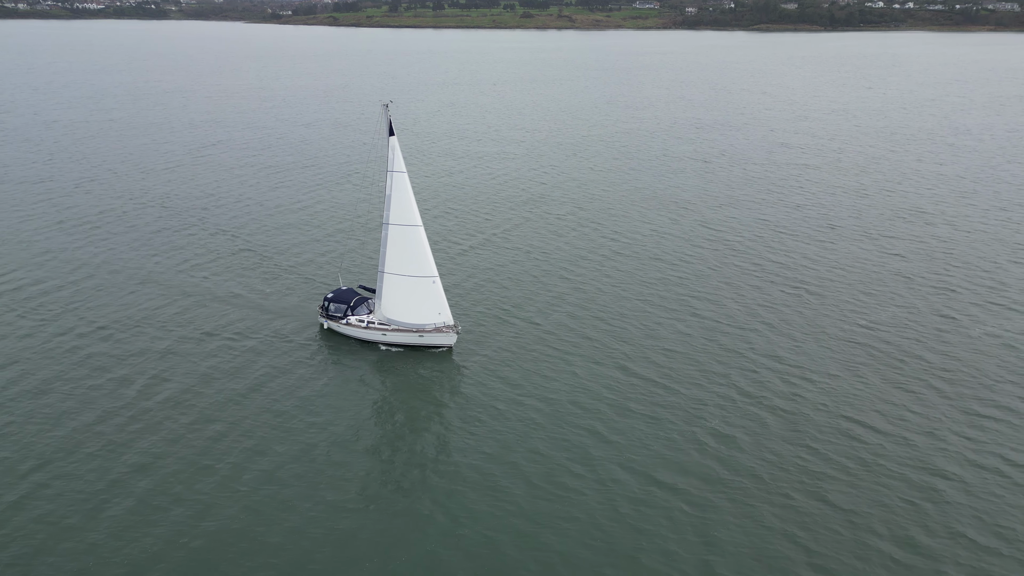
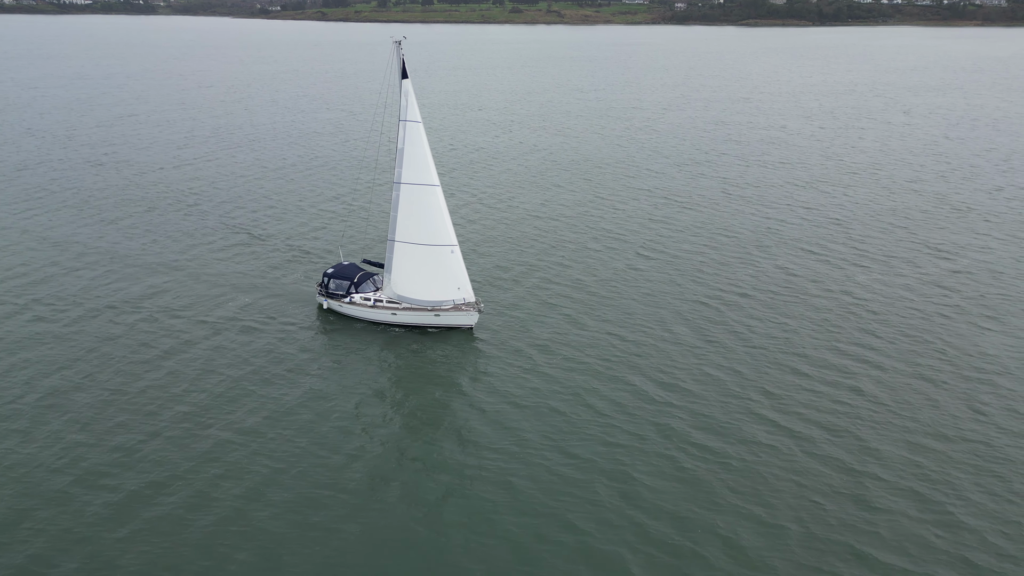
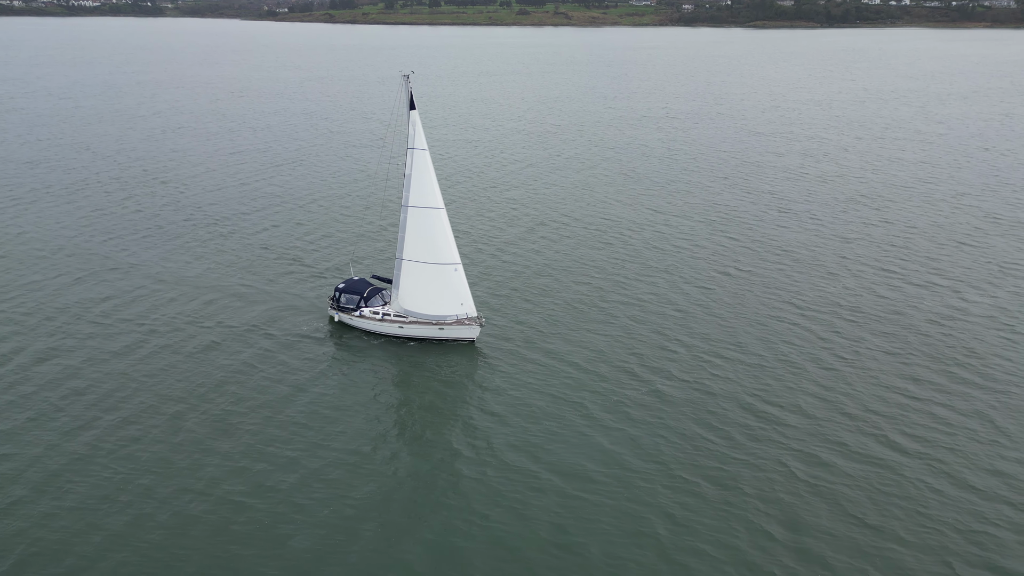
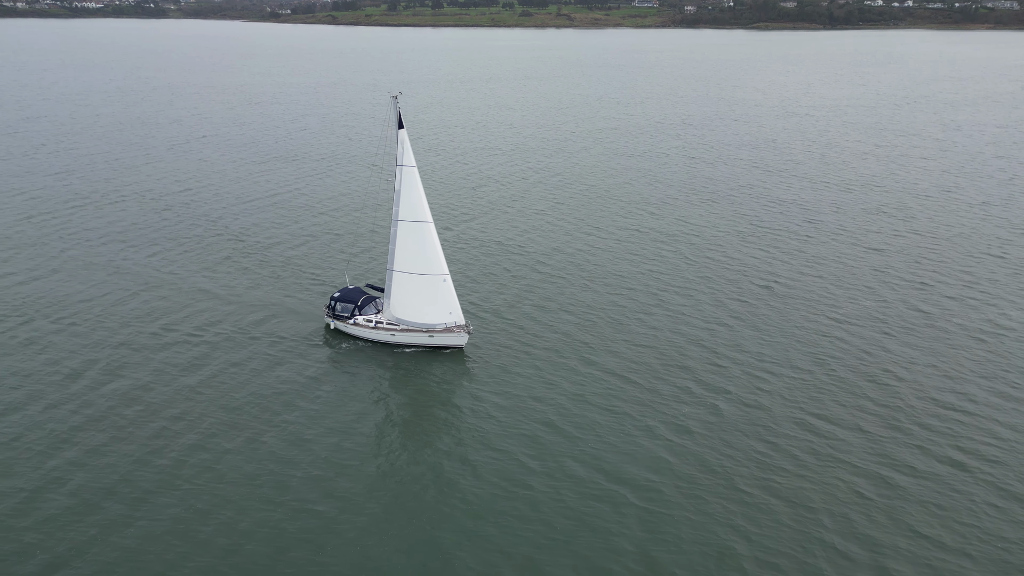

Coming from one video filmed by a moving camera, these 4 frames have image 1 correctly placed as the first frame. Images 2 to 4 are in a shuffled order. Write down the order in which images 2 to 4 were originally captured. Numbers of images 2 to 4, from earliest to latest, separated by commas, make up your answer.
4, 3, 2
